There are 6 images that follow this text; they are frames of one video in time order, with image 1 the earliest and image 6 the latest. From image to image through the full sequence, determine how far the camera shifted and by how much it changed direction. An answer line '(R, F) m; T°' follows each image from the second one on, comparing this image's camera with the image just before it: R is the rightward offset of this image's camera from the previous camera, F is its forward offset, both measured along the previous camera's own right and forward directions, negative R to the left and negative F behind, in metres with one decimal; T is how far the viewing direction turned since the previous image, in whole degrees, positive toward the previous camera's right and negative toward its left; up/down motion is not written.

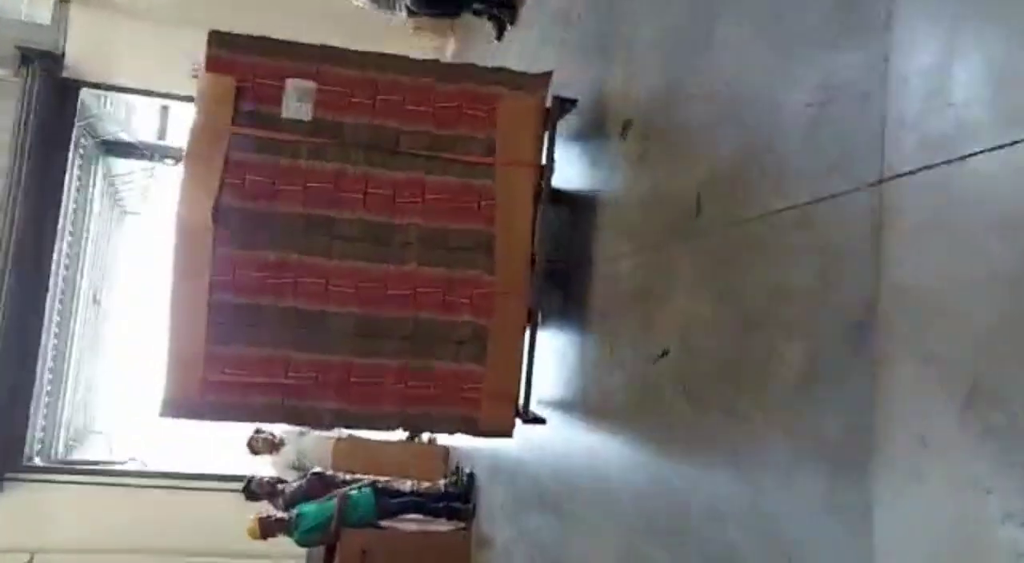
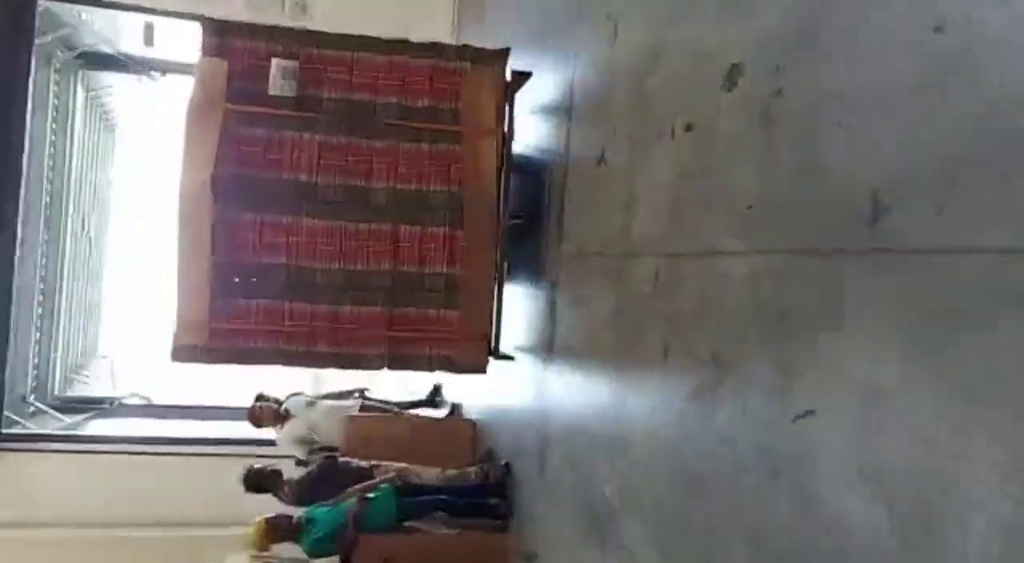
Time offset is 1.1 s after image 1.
(-0.1, +0.4) m; 0°
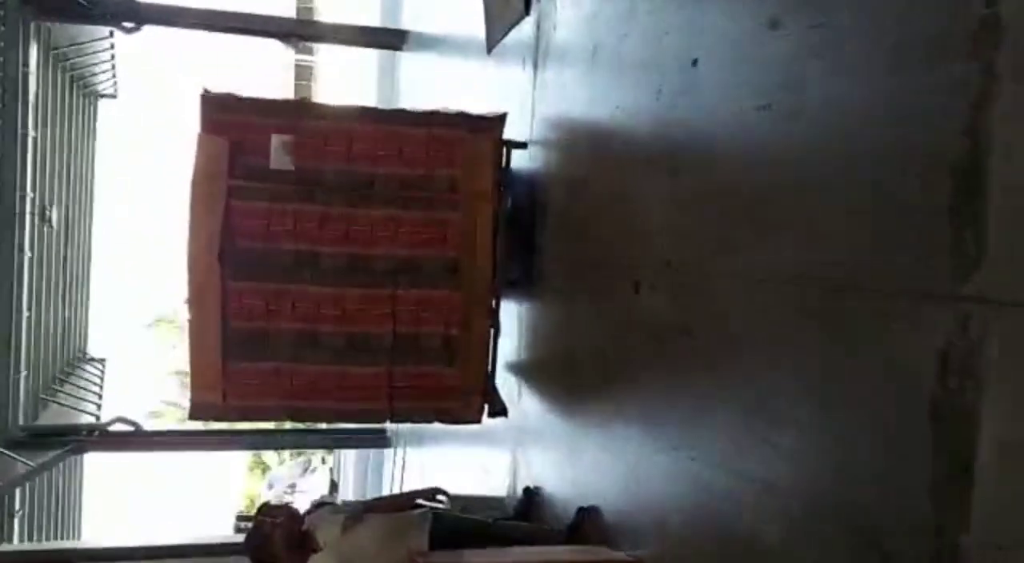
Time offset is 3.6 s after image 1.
(-0.3, +1.2) m; -1°
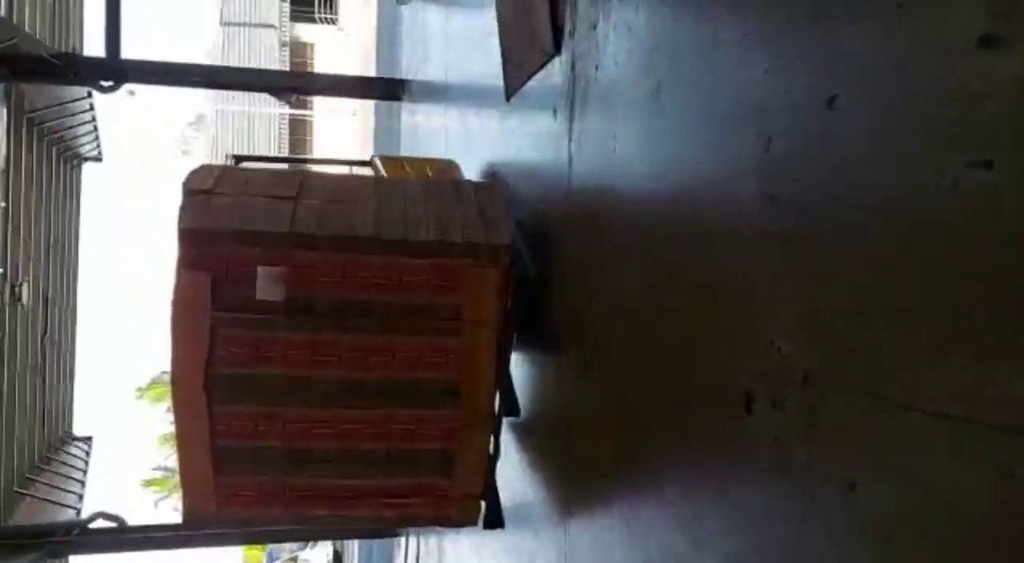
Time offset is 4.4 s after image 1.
(-0.1, +0.4) m; 0°
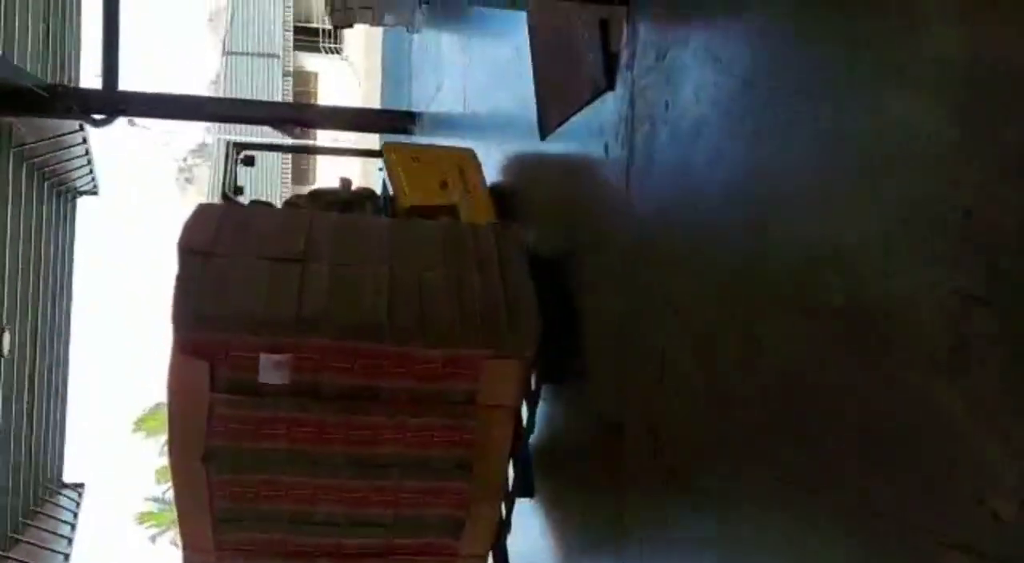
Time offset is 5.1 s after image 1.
(-0.1, +0.3) m; 0°
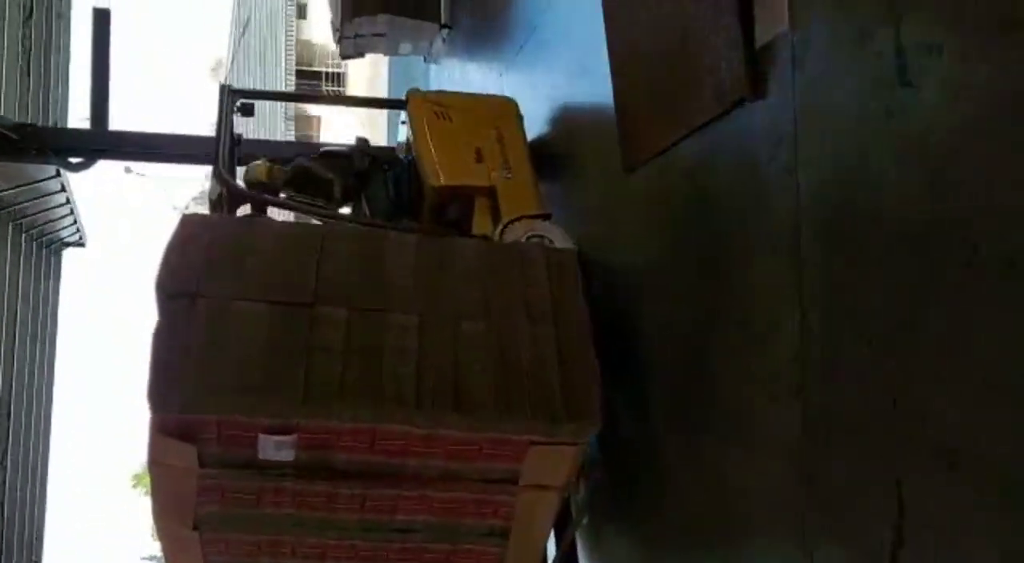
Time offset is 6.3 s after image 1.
(-0.1, +0.5) m; 0°
